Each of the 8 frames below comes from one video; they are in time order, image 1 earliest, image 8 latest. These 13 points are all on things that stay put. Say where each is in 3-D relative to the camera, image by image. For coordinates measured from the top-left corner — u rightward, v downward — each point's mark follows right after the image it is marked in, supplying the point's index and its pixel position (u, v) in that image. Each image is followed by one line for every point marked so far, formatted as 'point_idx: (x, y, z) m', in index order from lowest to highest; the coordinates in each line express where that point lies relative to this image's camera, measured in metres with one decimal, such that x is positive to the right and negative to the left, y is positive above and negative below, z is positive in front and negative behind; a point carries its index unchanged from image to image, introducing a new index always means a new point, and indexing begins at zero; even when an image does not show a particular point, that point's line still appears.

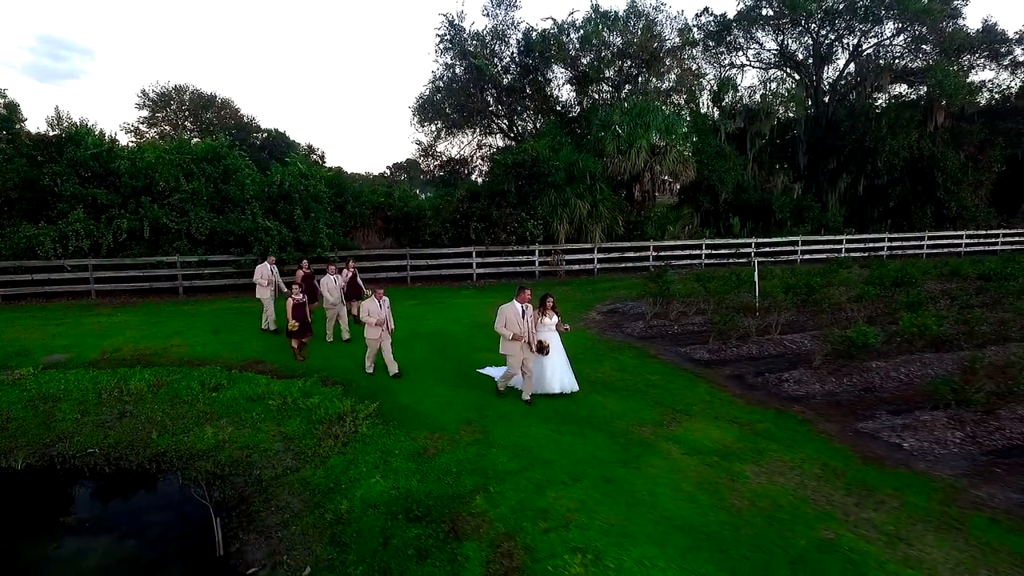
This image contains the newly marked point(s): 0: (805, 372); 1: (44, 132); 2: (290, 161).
0: (+4.4, -1.2, +9.4) m
1: (-13.0, +4.4, +17.4) m
2: (-6.7, +3.9, +18.8) m
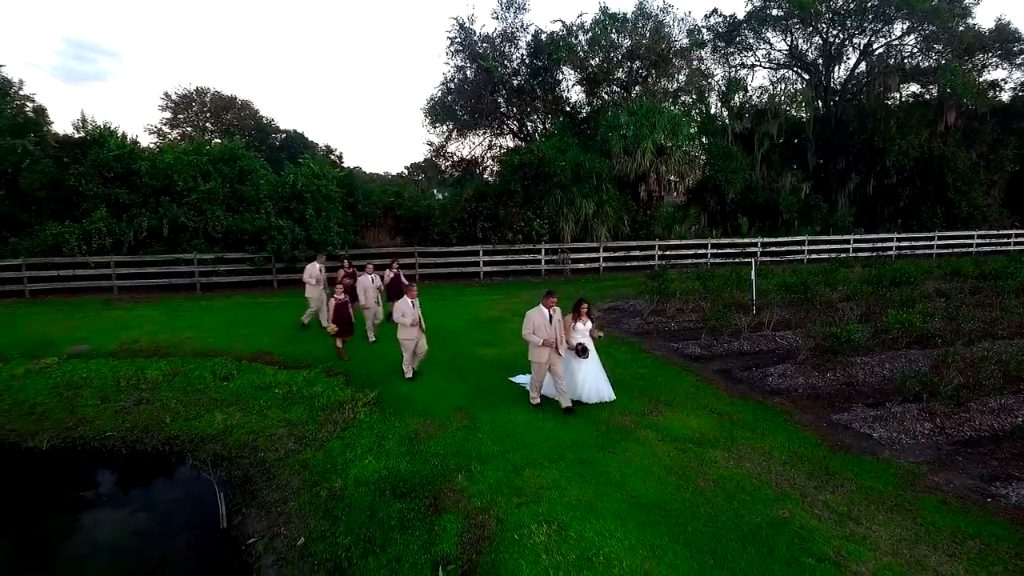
0: (+4.3, -1.2, +9.6) m
1: (-12.9, +4.5, +18.2) m
2: (-6.5, +4.0, +19.4) m
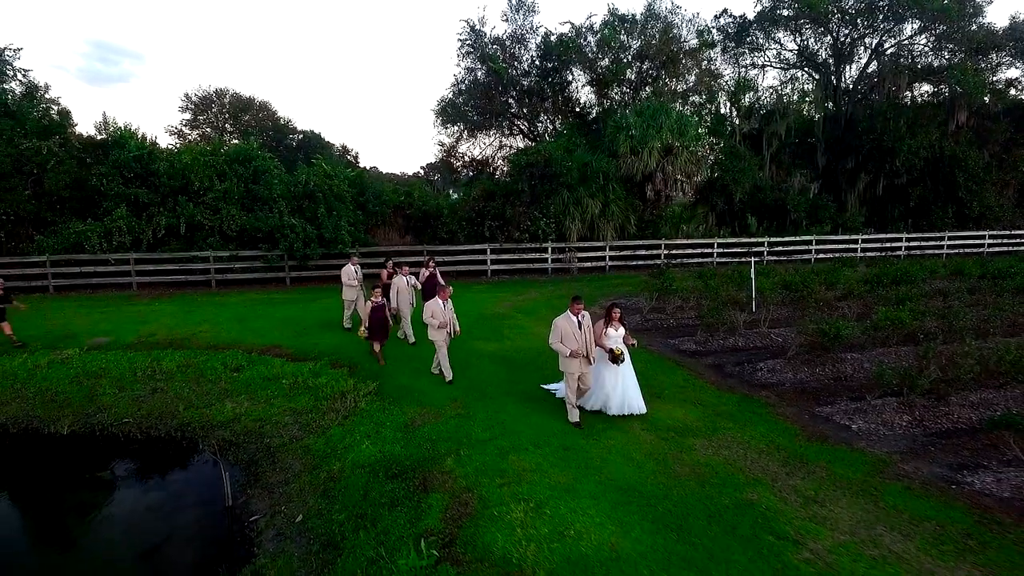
0: (+4.3, -1.2, +9.9) m
1: (-12.7, +4.6, +18.8) m
2: (-6.3, +4.1, +20.0) m
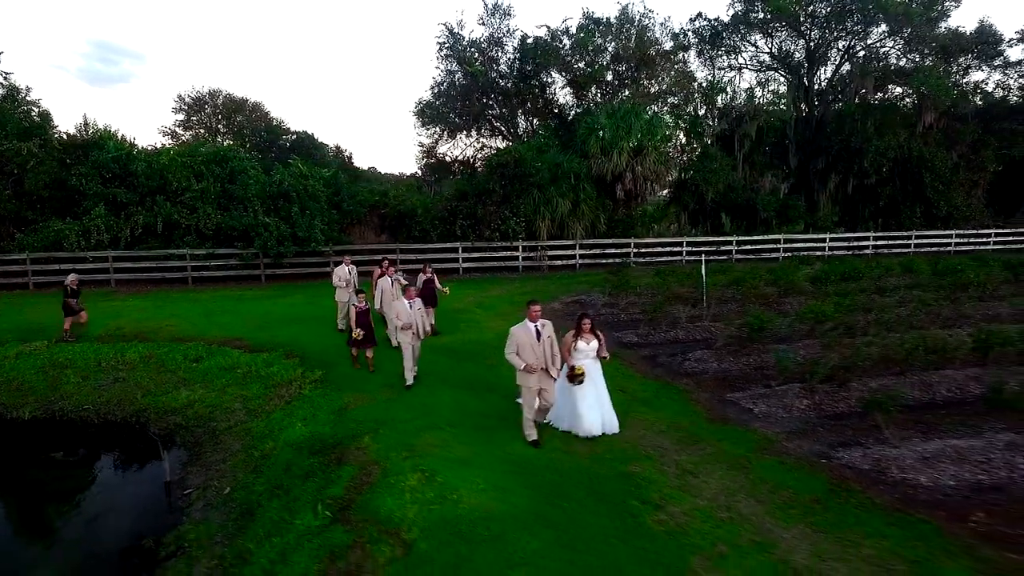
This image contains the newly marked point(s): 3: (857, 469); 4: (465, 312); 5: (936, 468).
0: (+3.3, -1.1, +10.4) m
1: (-13.6, +4.7, +19.4) m
2: (-7.3, +4.2, +20.5) m
3: (+3.5, -1.8, +6.3) m
4: (-1.1, -0.6, +14.9) m
5: (+4.2, -1.8, +6.2) m
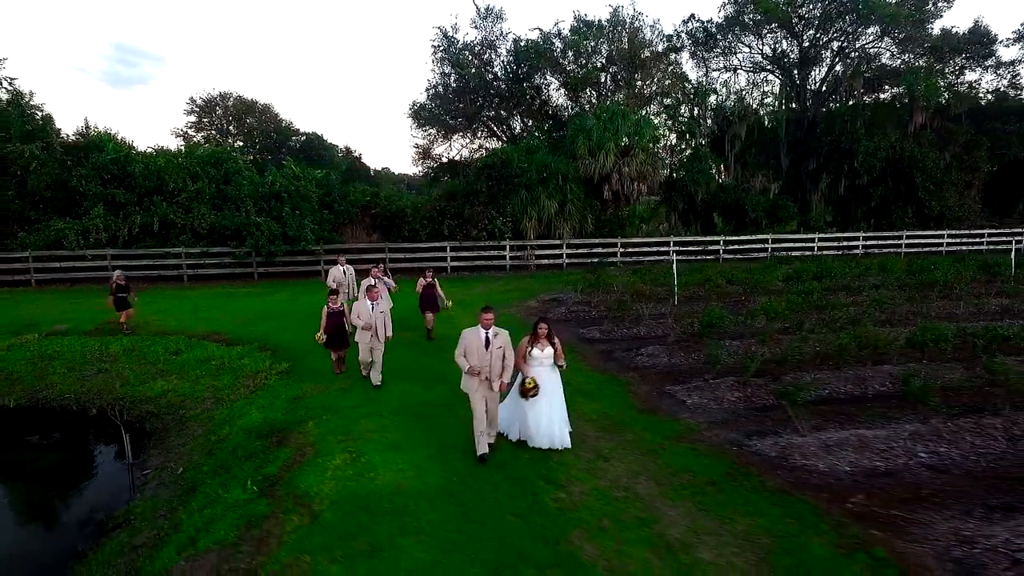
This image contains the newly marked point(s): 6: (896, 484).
0: (+2.6, -1.0, +10.8) m
1: (-14.1, +4.8, +20.2) m
2: (-7.7, +4.2, +21.1) m
3: (+2.7, -1.8, +6.6) m
4: (-1.7, -0.5, +15.3) m
5: (+3.4, -1.8, +6.5) m
6: (+3.7, -1.9, +6.0) m
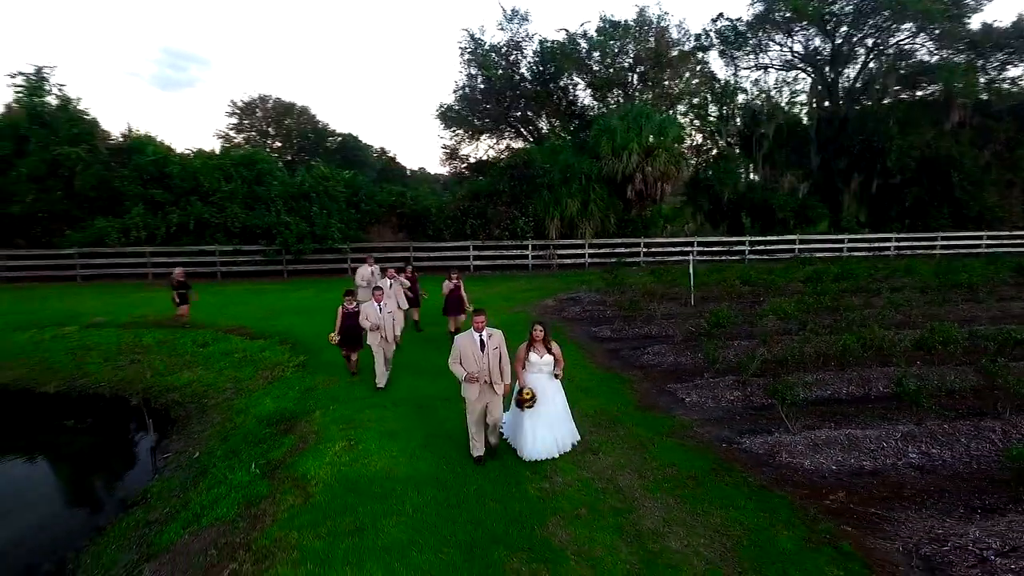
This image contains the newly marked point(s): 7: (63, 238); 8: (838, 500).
0: (+2.7, -1.0, +10.9) m
1: (-13.4, +4.9, +21.2) m
2: (-6.9, +4.3, +21.8) m
3: (+2.6, -1.8, +6.7) m
4: (-1.3, -0.5, +15.7) m
5: (+3.3, -1.8, +6.6) m
6: (+3.6, -1.9, +6.0) m
7: (-14.2, +1.6, +19.6) m
8: (+3.0, -1.9, +5.7) m
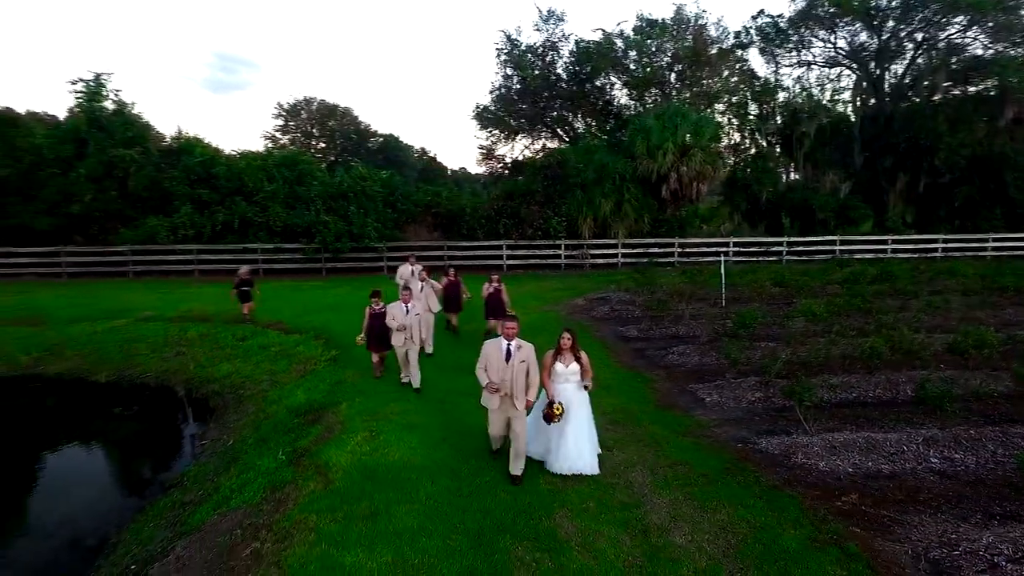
0: (+3.2, -1.0, +10.9) m
1: (-12.2, +5.1, +22.2) m
2: (-5.7, +4.4, +22.3) m
3: (+2.7, -1.8, +6.7) m
4: (-0.6, -0.4, +15.9) m
5: (+3.4, -1.8, +6.5) m
6: (+3.7, -1.9, +5.9) m
7: (-13.1, +1.7, +20.7) m
8: (+3.1, -2.0, +5.7) m
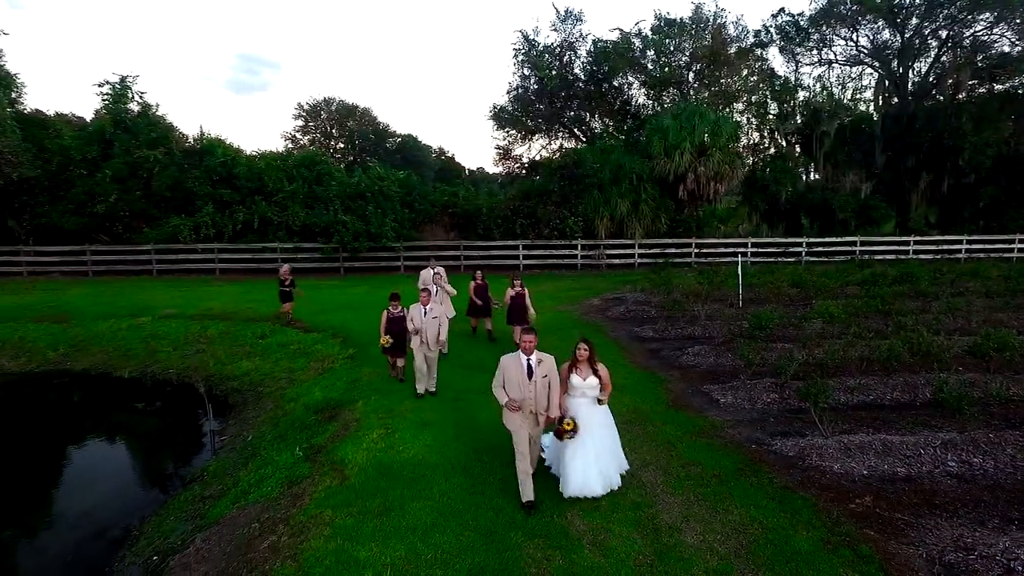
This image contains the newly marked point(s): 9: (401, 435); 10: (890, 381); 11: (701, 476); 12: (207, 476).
0: (+3.4, -1.0, +10.8) m
1: (-11.6, +5.2, +22.5) m
2: (-5.1, +4.5, +22.5) m
3: (+2.9, -1.8, +6.7) m
4: (-0.1, -0.4, +16.0) m
5: (+3.6, -1.8, +6.5) m
6: (+3.8, -1.9, +5.9) m
7: (-12.6, +1.8, +21.1) m
8: (+3.2, -2.0, +5.6) m
9: (-1.2, -1.6, +6.9) m
10: (+5.2, -1.3, +8.5) m
11: (+1.9, -1.9, +6.2) m
12: (-3.5, -2.2, +7.2) m
